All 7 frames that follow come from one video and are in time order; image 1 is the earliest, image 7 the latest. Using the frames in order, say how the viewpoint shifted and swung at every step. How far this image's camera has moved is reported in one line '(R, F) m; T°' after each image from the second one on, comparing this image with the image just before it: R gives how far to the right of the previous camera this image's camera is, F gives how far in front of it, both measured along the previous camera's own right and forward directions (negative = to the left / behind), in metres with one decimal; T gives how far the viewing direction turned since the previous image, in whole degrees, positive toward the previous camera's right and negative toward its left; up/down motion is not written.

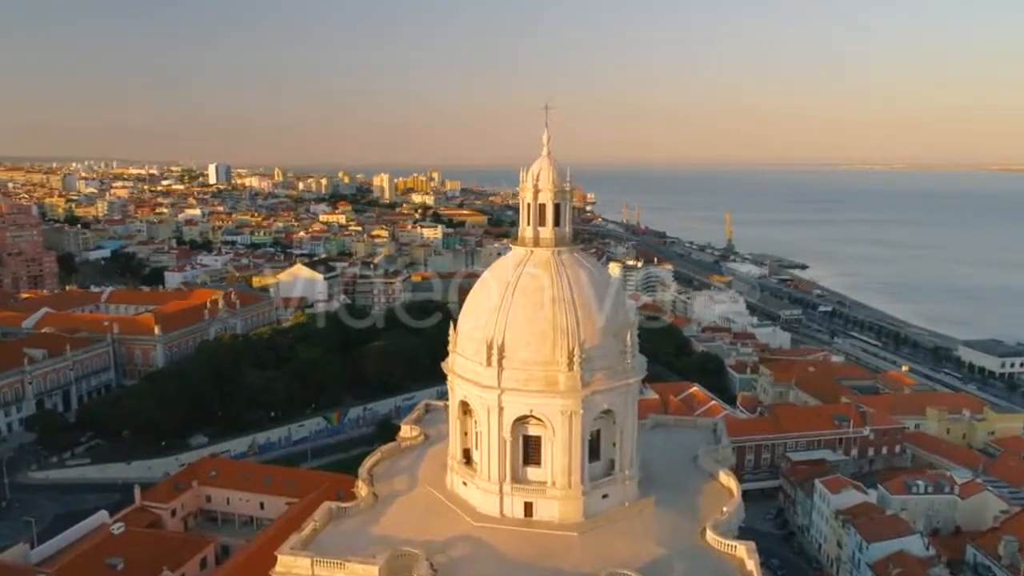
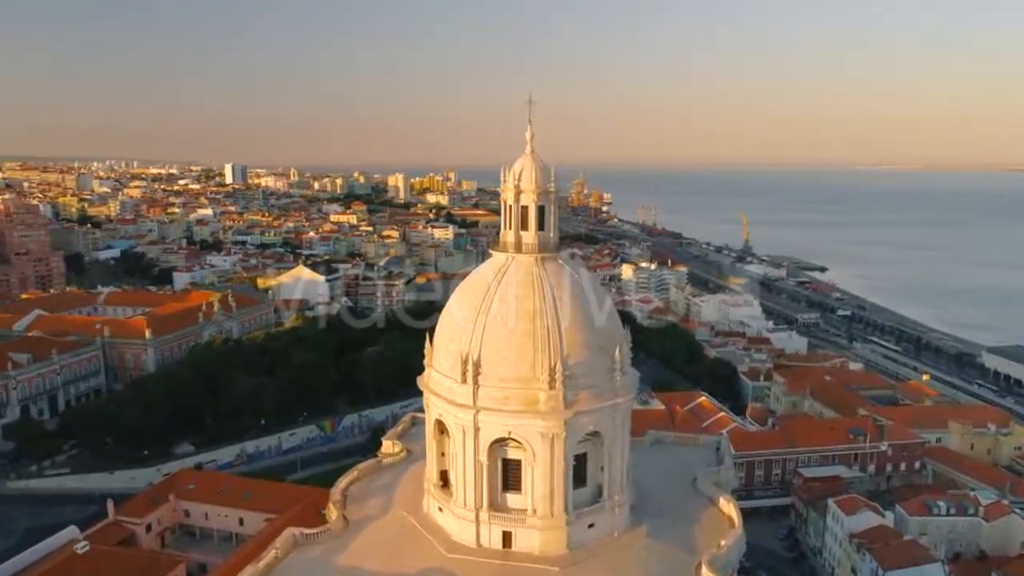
(+1.0, +1.9) m; -1°
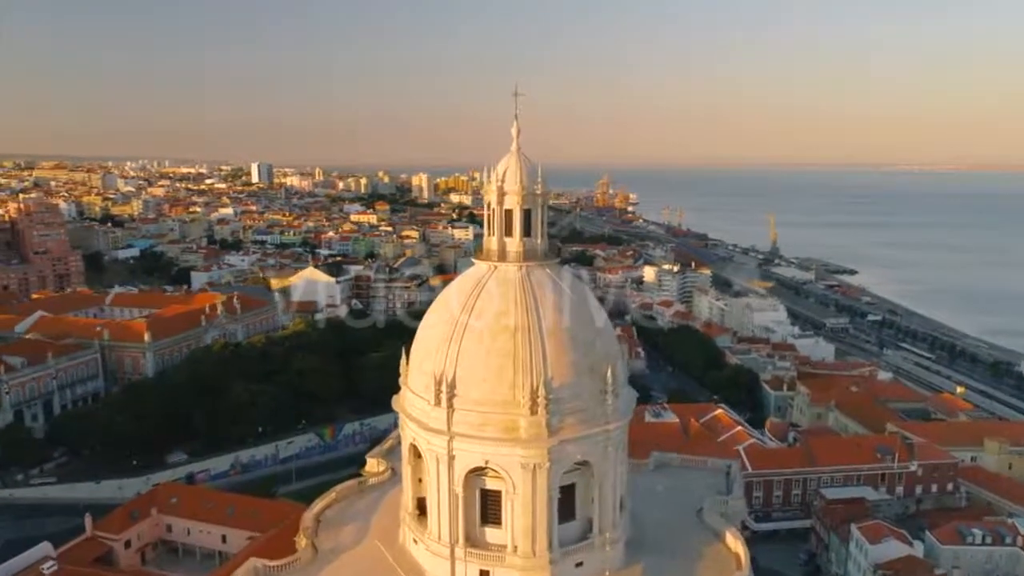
(+1.1, +2.1) m; -2°
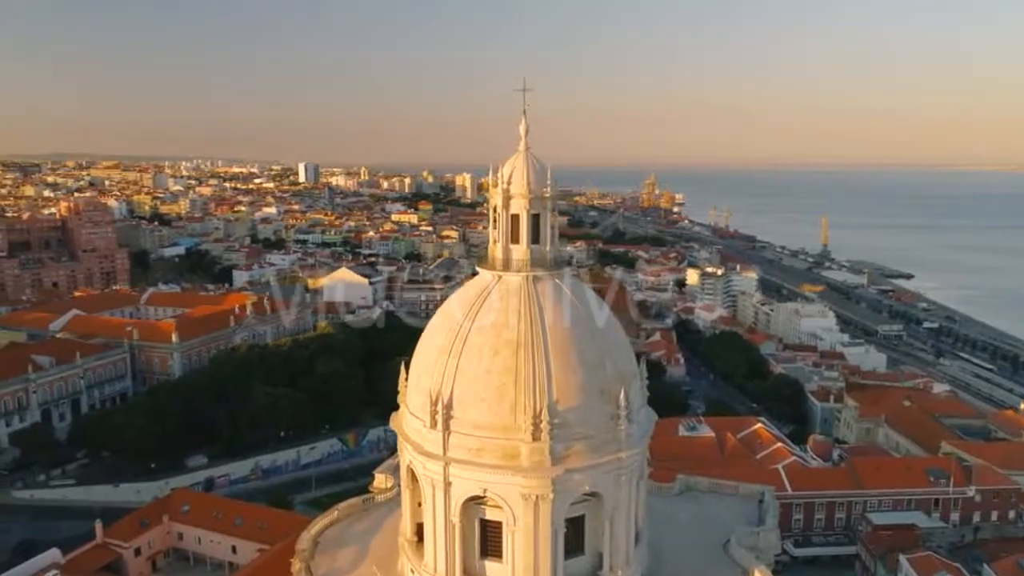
(+0.9, +1.7) m; -3°
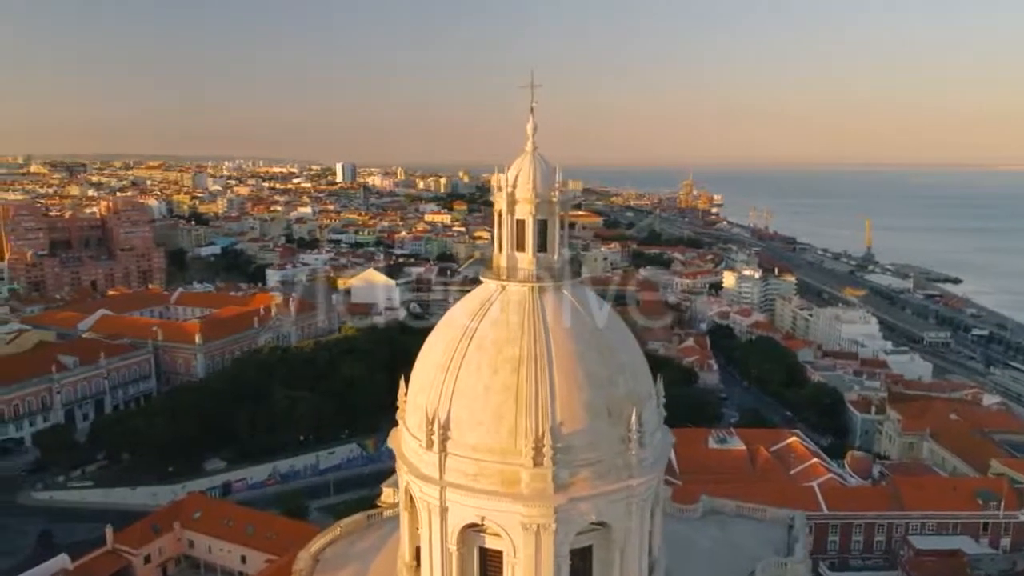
(+0.7, +1.3) m; -3°
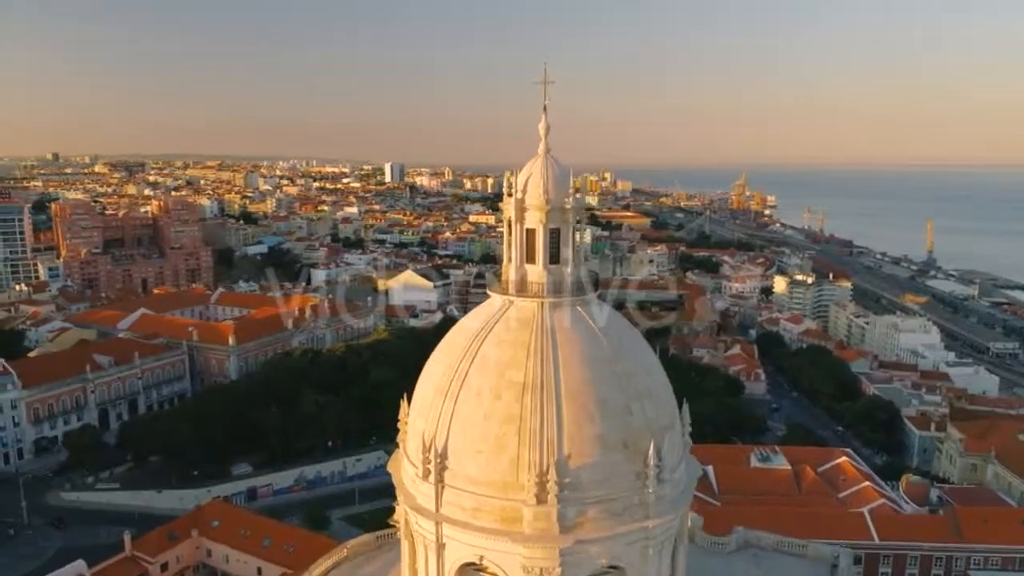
(+0.7, +1.5) m; -4°
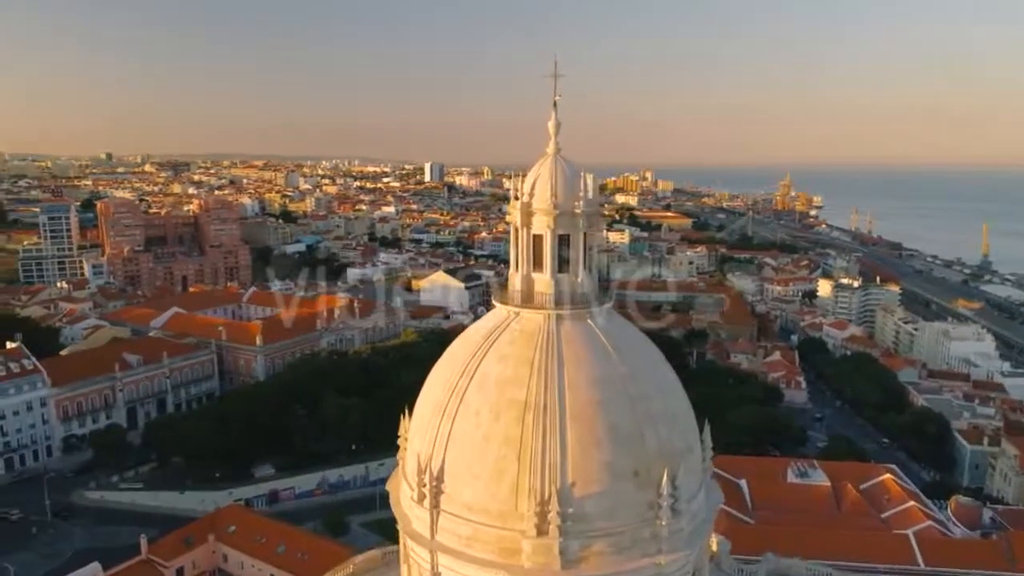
(+0.6, +1.2) m; -3°
